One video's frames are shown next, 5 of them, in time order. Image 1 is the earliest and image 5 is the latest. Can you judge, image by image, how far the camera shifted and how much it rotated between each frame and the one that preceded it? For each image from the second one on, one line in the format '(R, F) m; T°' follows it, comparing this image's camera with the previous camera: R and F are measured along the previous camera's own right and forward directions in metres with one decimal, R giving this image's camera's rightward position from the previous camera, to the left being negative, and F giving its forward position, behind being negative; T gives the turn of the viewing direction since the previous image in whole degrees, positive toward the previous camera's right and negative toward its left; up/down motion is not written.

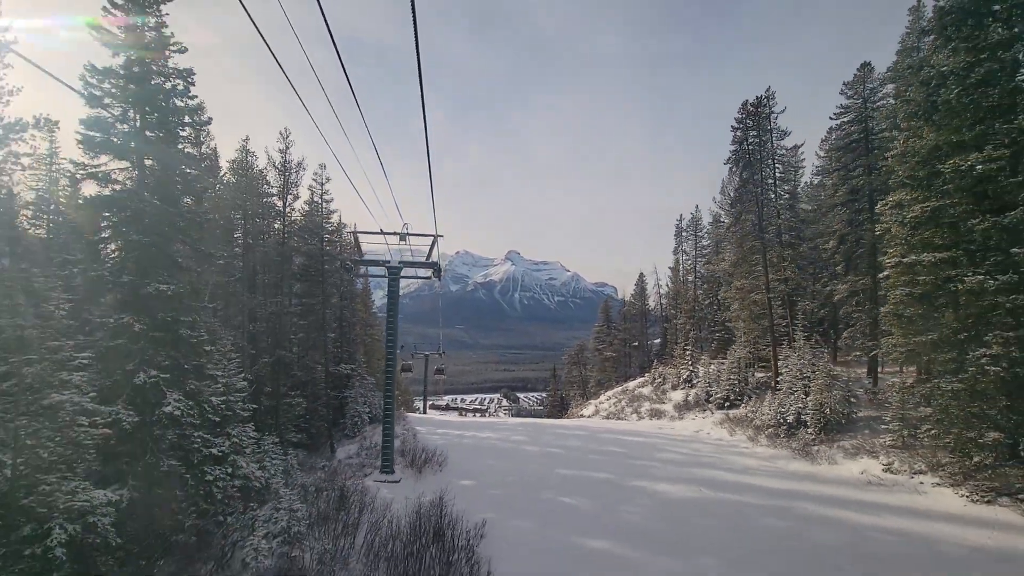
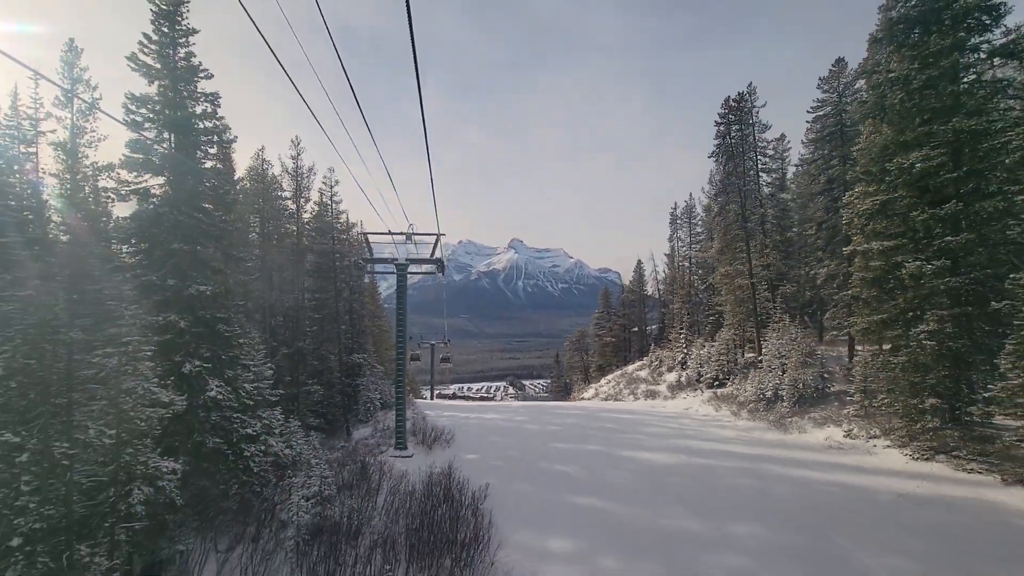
(+0.2, -1.4) m; 0°
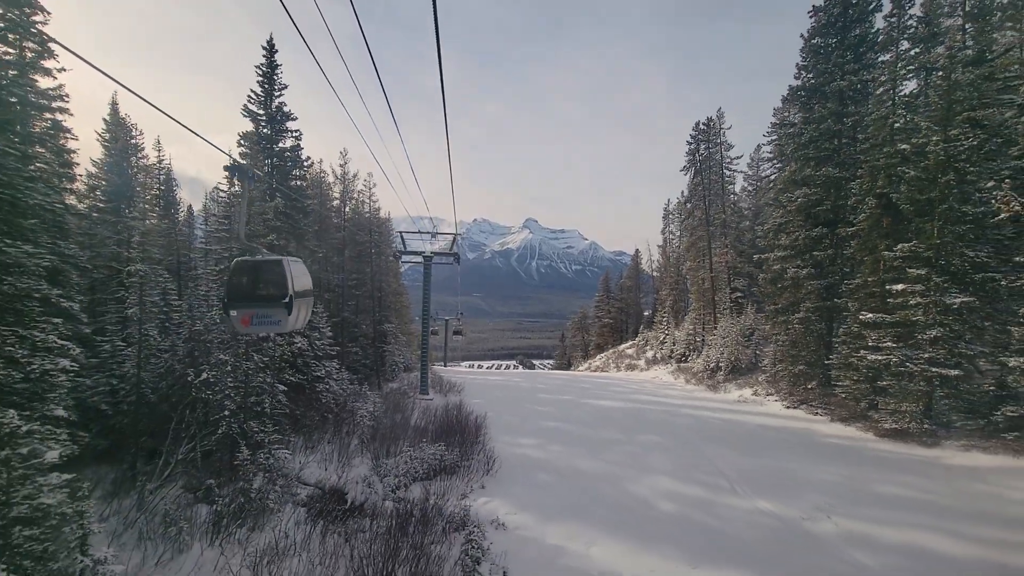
(+0.6, -4.8) m; -1°
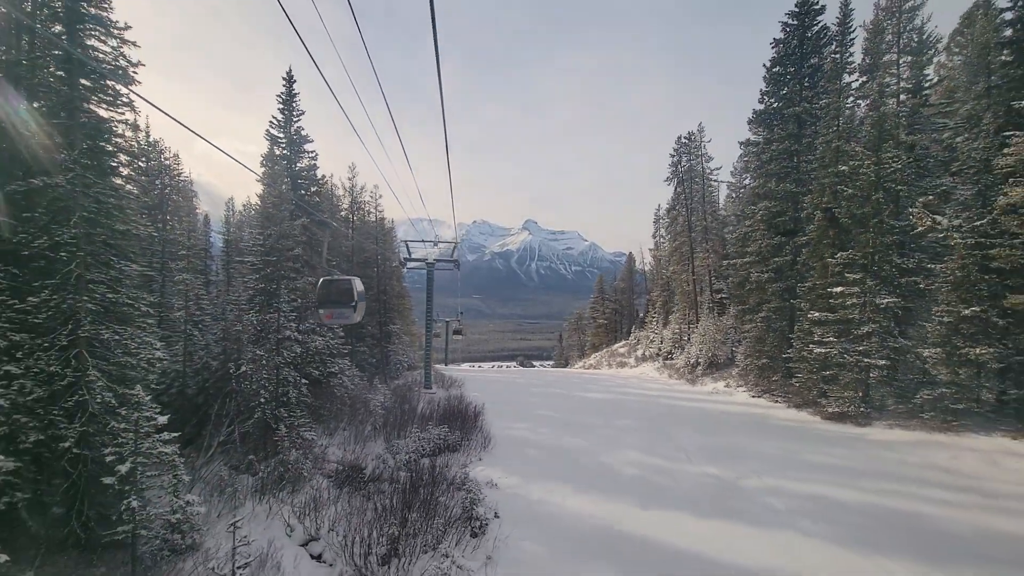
(+0.2, -2.0) m; 0°
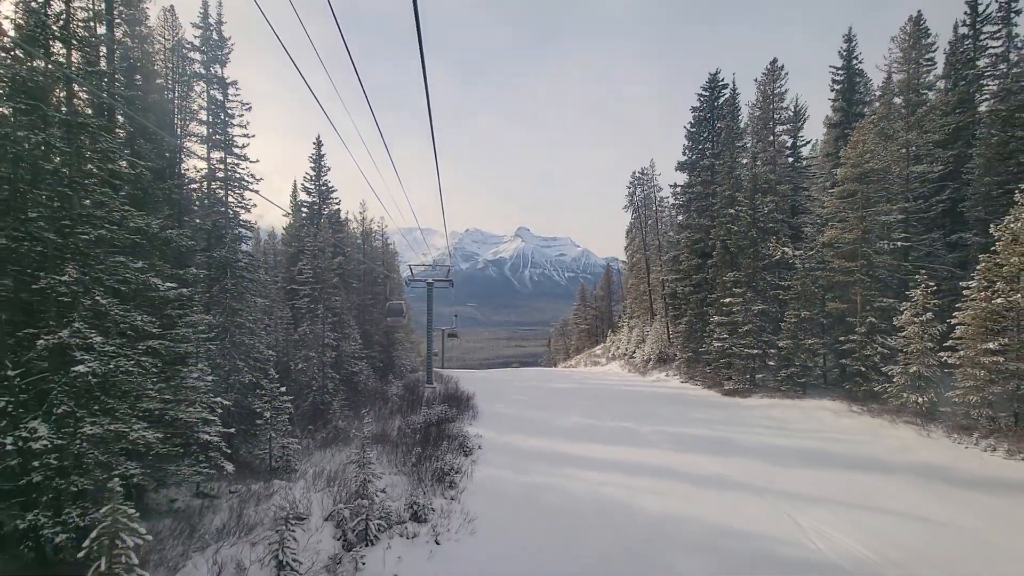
(+0.5, -5.4) m; +1°
